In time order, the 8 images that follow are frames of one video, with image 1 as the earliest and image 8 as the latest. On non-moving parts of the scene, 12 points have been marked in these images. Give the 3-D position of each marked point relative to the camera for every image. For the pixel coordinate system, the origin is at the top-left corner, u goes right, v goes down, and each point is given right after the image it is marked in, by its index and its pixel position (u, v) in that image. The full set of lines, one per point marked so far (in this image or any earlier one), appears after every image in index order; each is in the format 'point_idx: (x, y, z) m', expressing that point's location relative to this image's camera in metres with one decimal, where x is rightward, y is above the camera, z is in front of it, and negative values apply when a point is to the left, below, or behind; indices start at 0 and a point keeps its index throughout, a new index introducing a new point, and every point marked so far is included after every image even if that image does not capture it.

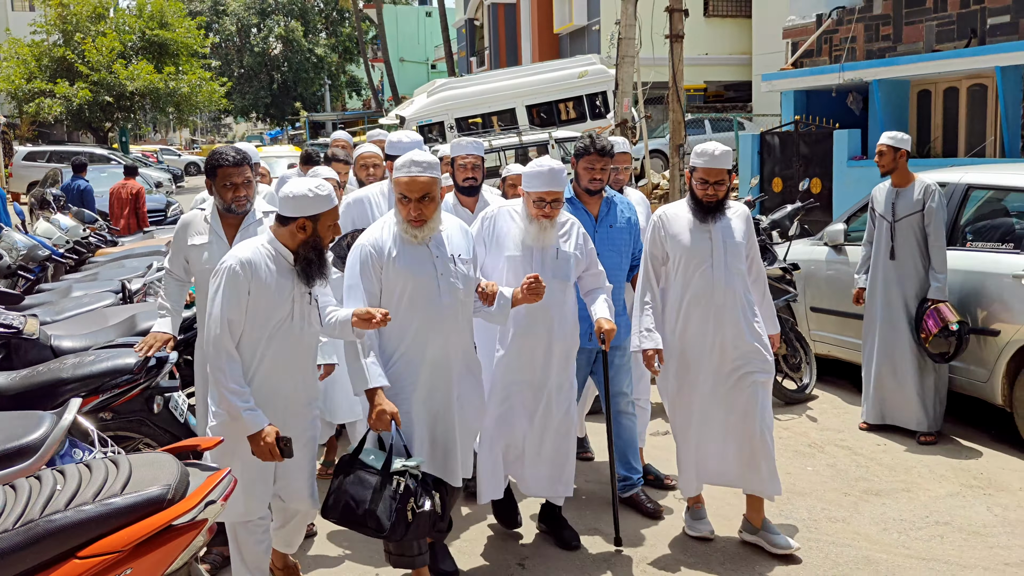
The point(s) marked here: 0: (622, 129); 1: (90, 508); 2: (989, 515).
0: (+1.5, +2.1, +12.5) m
1: (-1.1, -0.6, +2.5) m
2: (+2.2, -1.1, +4.3) m
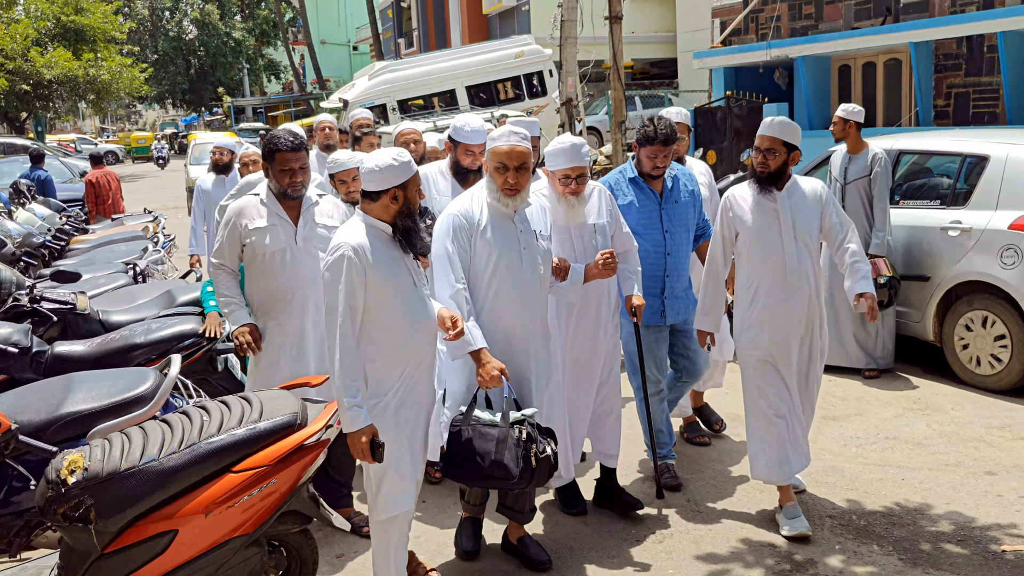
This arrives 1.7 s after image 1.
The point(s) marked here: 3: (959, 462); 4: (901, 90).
0: (+0.8, +2.6, +13.1) m
1: (-0.9, -0.5, +3.0) m
2: (+2.3, -0.8, +5.1) m
3: (+2.2, -0.9, +4.6) m
4: (+5.4, +2.8, +12.9) m
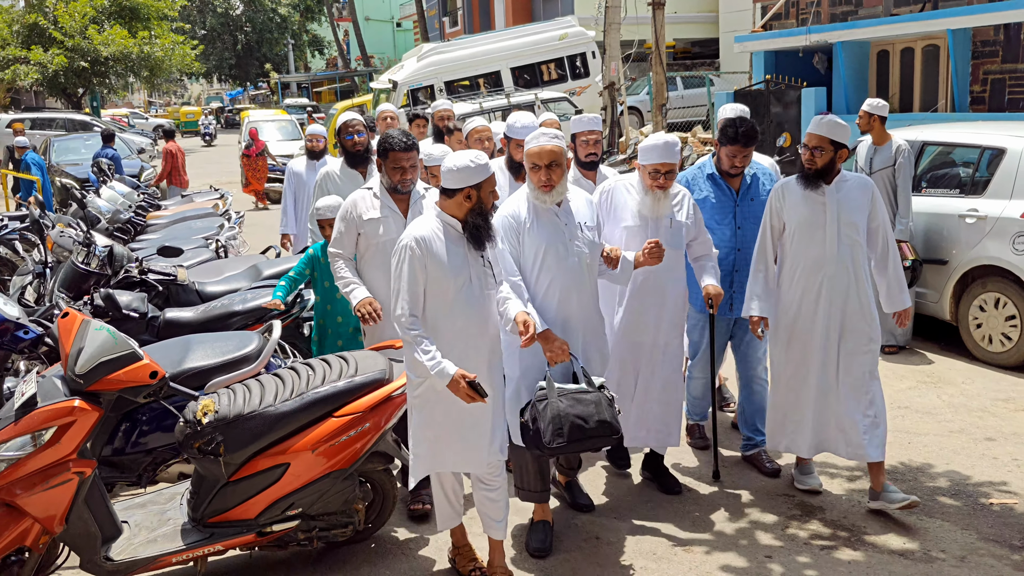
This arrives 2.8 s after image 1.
0: (+1.4, +2.9, +13.6) m
1: (-0.7, -0.4, +3.6) m
2: (+2.6, -0.7, +5.6) m
3: (+2.5, -0.8, +5.1) m
4: (+6.1, +3.0, +13.2) m
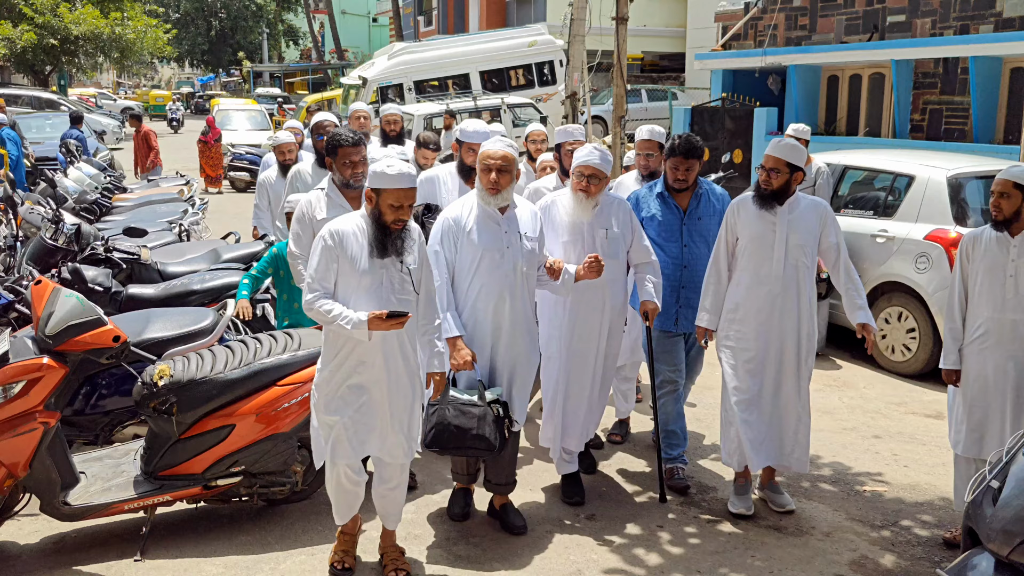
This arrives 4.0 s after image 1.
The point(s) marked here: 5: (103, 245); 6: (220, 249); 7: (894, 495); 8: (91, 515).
0: (+0.9, +2.9, +14.1) m
1: (-1.0, -0.3, +4.0) m
2: (+2.2, -0.8, +6.1) m
3: (+2.1, -0.9, +5.7) m
4: (+5.6, +2.8, +13.8) m
5: (-2.5, +0.3, +5.7) m
6: (-2.0, +0.3, +6.3) m
7: (+1.9, -1.0, +4.6) m
8: (-1.7, -0.9, +3.7) m
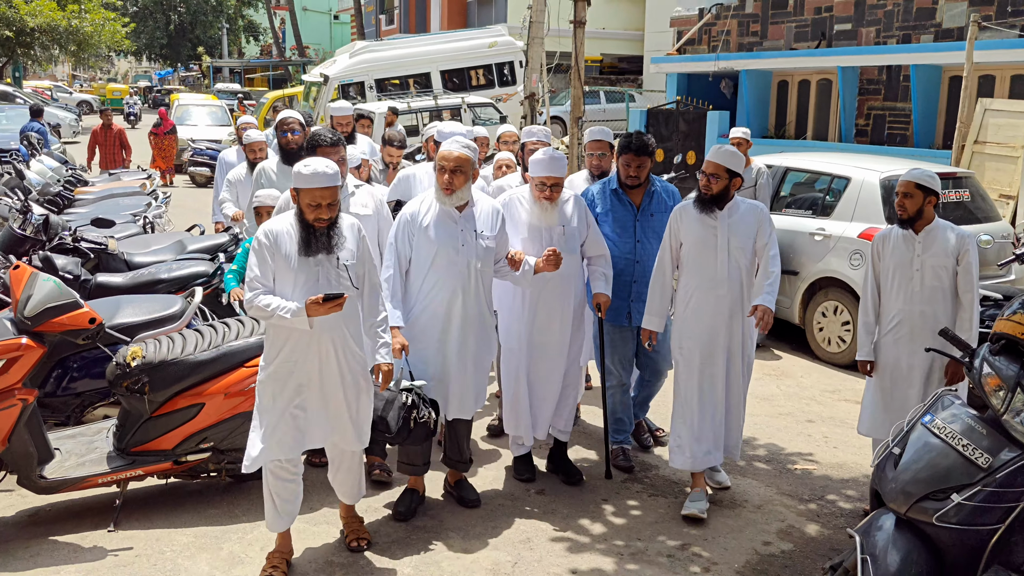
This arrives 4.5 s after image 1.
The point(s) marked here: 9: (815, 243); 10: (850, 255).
0: (+0.3, +2.9, +14.4) m
1: (-1.2, -0.2, +4.3) m
2: (+1.9, -0.7, +6.5) m
3: (+1.8, -0.8, +6.0) m
4: (+4.9, +2.8, +14.4) m
5: (-2.8, +0.3, +5.9) m
6: (-2.3, +0.3, +6.5) m
7: (+1.7, -1.0, +5.0) m
8: (-1.9, -0.9, +4.0) m
9: (+2.4, +0.4, +7.2) m
10: (+2.5, +0.2, +6.9) m
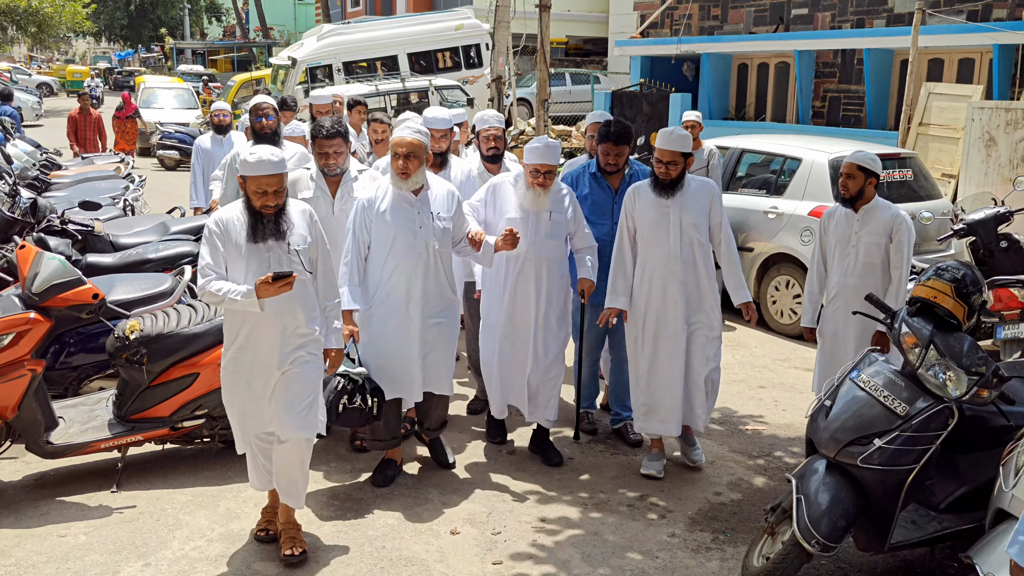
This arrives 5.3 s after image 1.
0: (-0.2, +3.2, +14.6) m
1: (-1.3, -0.1, +4.6) m
2: (+1.7, -0.5, +6.9) m
3: (+1.6, -0.6, +6.5) m
4: (+4.4, +3.2, +14.8) m
5: (-3.0, +0.5, +6.1) m
6: (-2.5, +0.5, +6.7) m
7: (+1.5, -0.8, +5.4) m
8: (-2.0, -0.8, +4.2) m
9: (+2.1, +0.6, +7.6) m
10: (+2.3, +0.4, +7.3) m
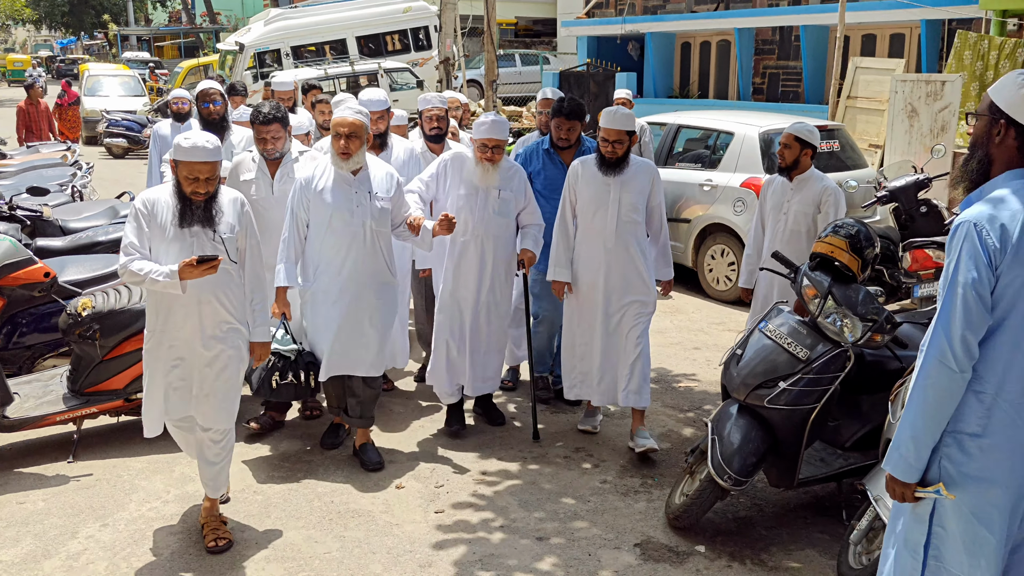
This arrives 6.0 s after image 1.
0: (-1.1, +3.6, +14.8) m
1: (-1.7, 0.0, +4.8) m
2: (+1.2, -0.3, +7.3) m
3: (+1.2, -0.4, +6.8) m
4: (+3.6, +3.6, +15.2) m
5: (-3.4, +0.6, +6.2) m
6: (-2.9, +0.6, +6.8) m
7: (+1.2, -0.6, +5.7) m
8: (-2.3, -0.7, +4.4) m
9: (+1.6, +0.8, +7.9) m
10: (+1.8, +0.7, +7.6) m
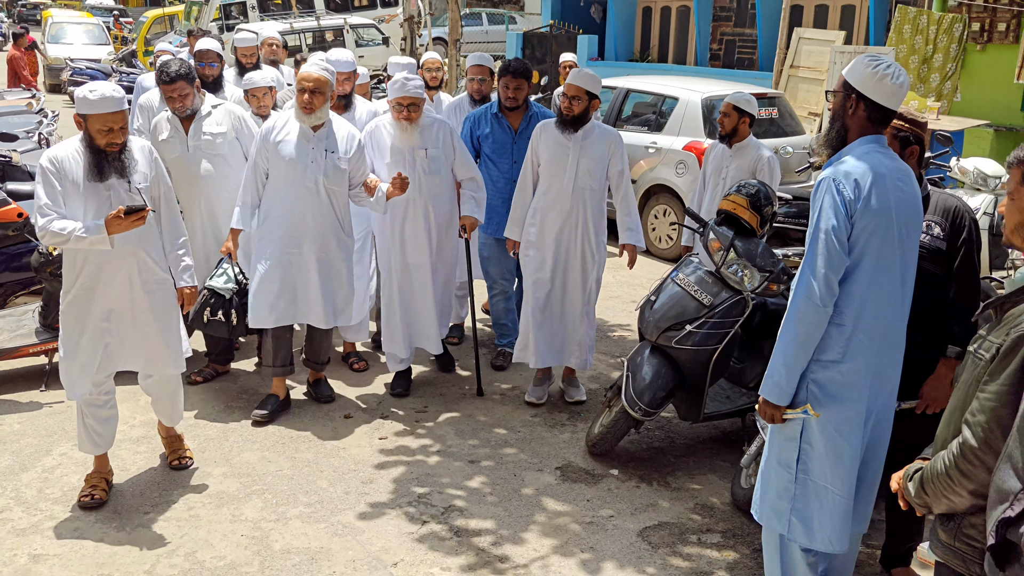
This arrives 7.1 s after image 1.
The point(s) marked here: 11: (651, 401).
0: (-1.7, +4.3, +15.0) m
1: (-2.0, +0.3, +5.1) m
2: (+0.8, +0.1, +7.7) m
3: (+0.8, -0.1, +7.2) m
4: (+3.0, +4.3, +15.5) m
5: (-3.8, +1.0, +6.5) m
6: (-3.3, +1.0, +7.1) m
7: (+0.8, -0.3, +6.2) m
8: (-2.6, -0.4, +4.8) m
9: (+1.2, +1.2, +8.4) m
10: (+1.4, +1.1, +8.1) m
11: (+0.6, -0.5, +4.2) m
